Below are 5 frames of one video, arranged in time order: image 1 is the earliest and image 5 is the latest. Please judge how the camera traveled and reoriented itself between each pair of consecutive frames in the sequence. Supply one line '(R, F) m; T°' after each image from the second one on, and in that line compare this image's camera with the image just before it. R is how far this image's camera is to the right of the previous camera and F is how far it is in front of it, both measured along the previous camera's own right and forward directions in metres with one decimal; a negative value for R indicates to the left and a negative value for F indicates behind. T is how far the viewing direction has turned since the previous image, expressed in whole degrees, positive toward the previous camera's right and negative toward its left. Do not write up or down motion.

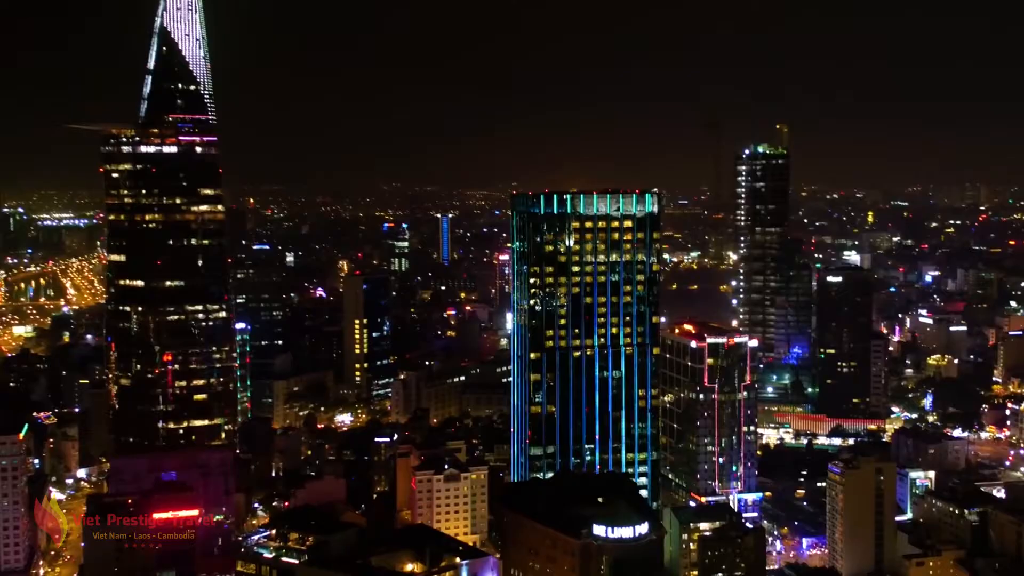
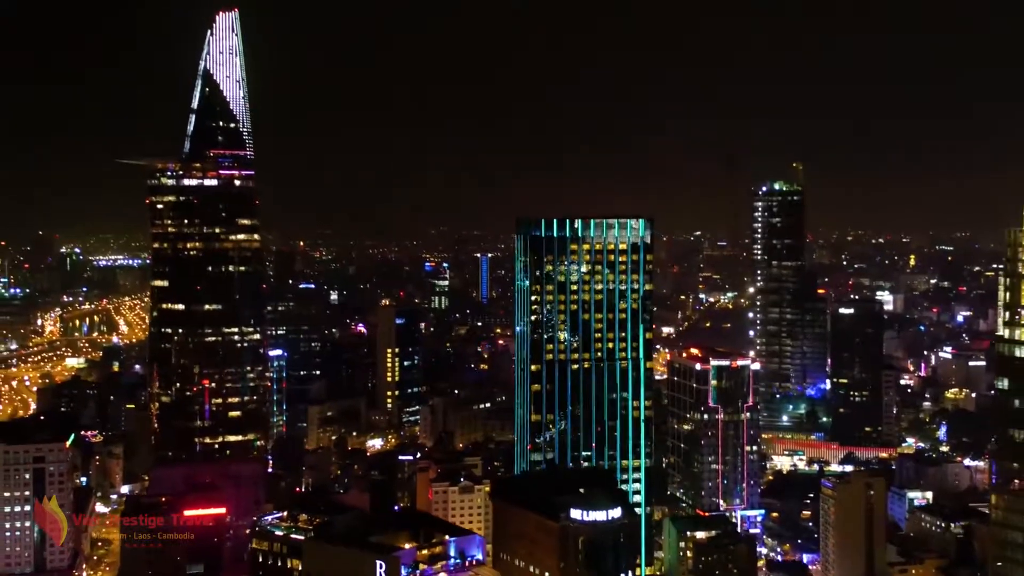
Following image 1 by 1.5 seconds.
(+0.3, -0.6) m; -3°
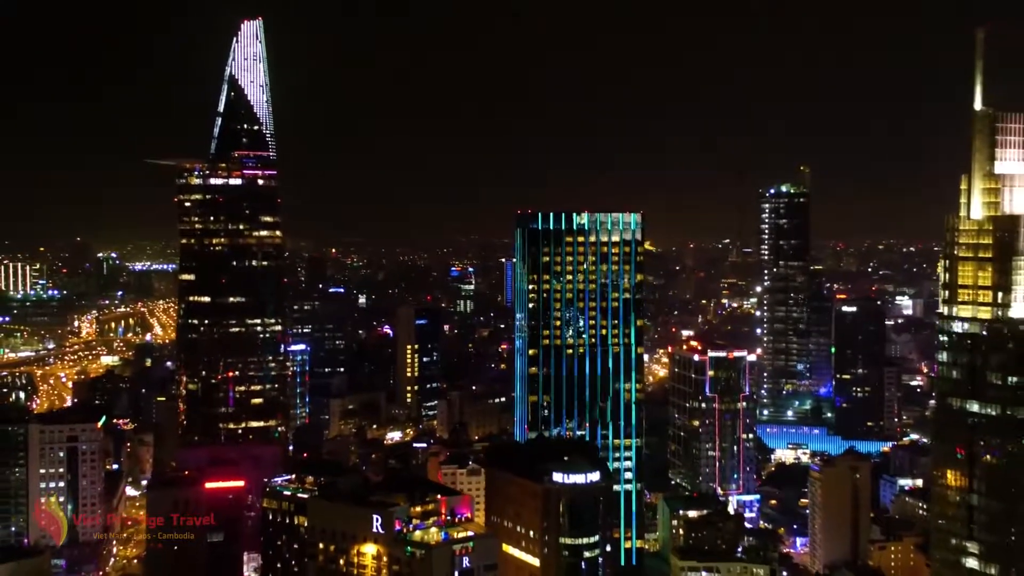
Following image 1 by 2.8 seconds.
(+0.3, -0.5) m; -2°
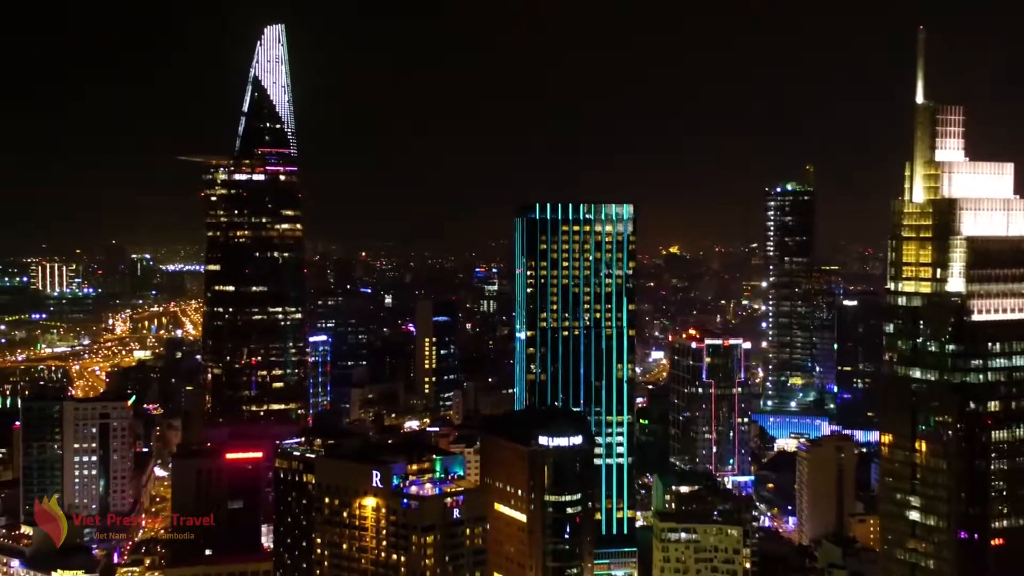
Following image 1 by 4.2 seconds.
(+0.3, -0.6) m; -2°
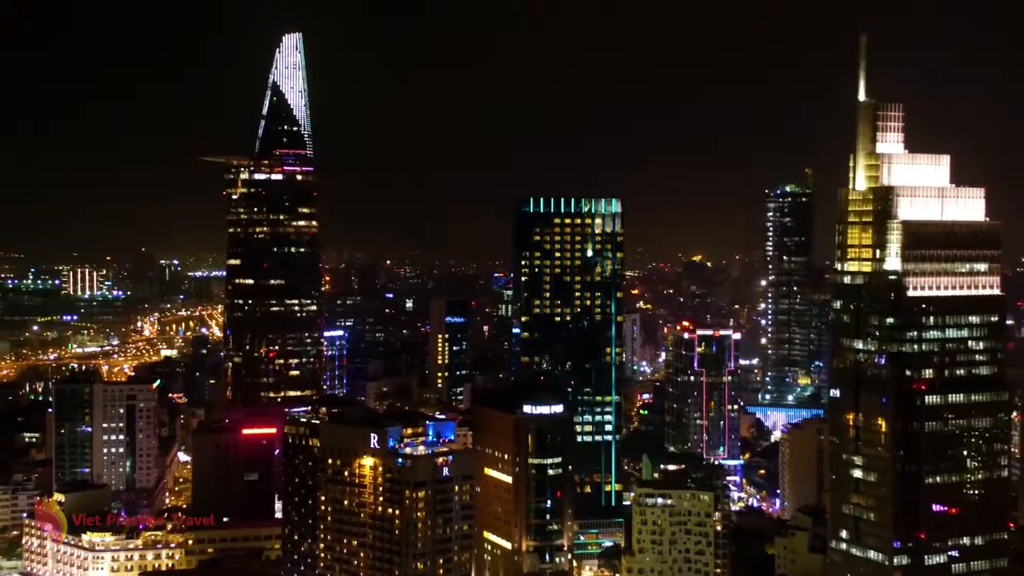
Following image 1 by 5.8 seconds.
(+0.3, -0.7) m; -1°
